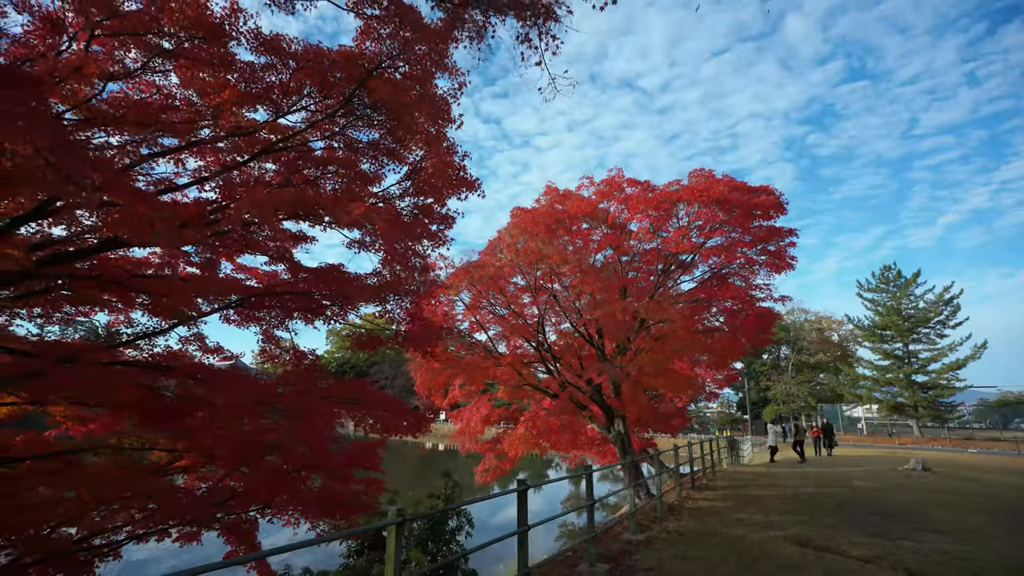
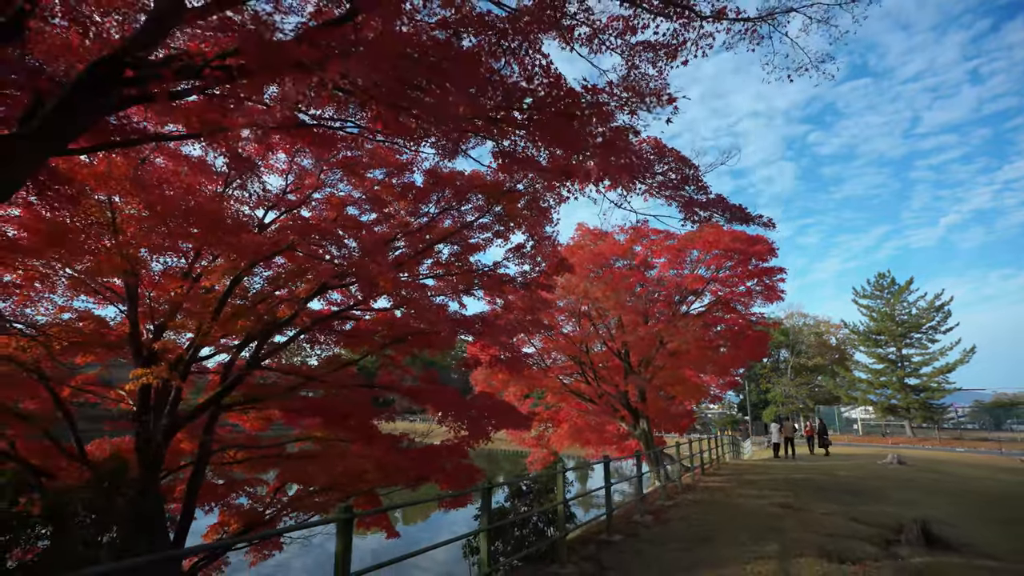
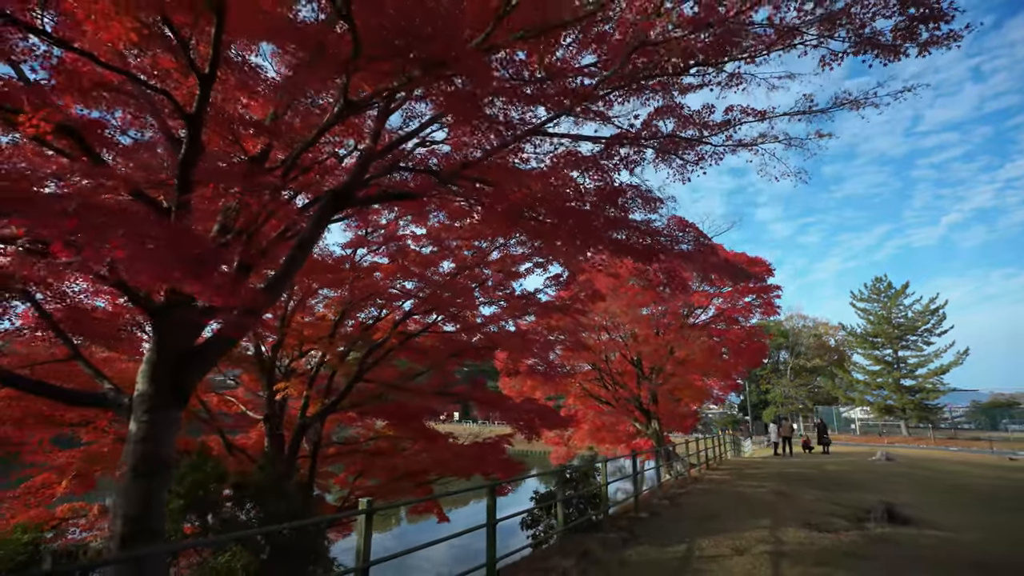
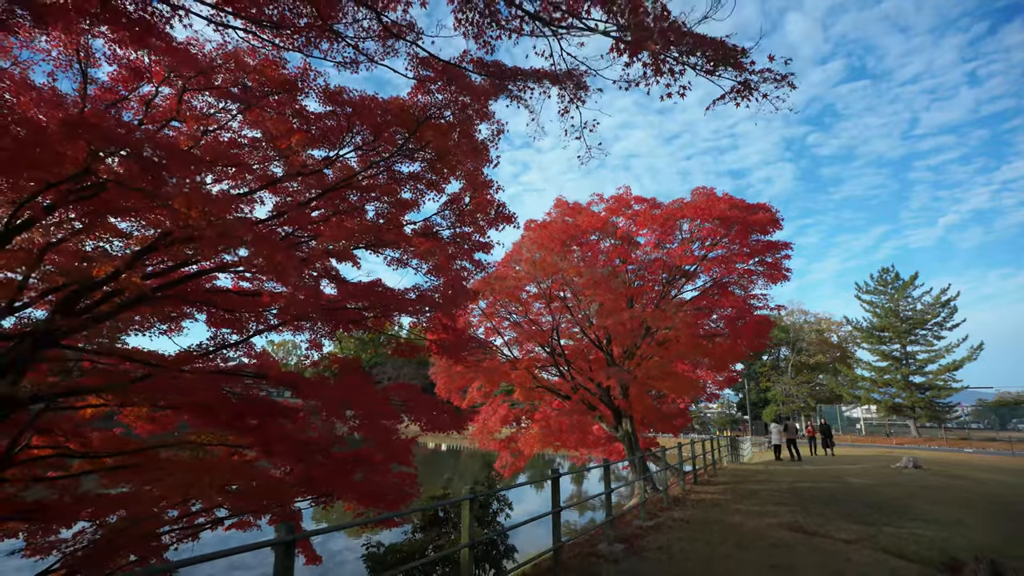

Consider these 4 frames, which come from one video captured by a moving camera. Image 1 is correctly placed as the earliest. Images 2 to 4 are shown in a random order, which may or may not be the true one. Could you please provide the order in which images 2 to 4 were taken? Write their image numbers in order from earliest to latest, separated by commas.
4, 2, 3
